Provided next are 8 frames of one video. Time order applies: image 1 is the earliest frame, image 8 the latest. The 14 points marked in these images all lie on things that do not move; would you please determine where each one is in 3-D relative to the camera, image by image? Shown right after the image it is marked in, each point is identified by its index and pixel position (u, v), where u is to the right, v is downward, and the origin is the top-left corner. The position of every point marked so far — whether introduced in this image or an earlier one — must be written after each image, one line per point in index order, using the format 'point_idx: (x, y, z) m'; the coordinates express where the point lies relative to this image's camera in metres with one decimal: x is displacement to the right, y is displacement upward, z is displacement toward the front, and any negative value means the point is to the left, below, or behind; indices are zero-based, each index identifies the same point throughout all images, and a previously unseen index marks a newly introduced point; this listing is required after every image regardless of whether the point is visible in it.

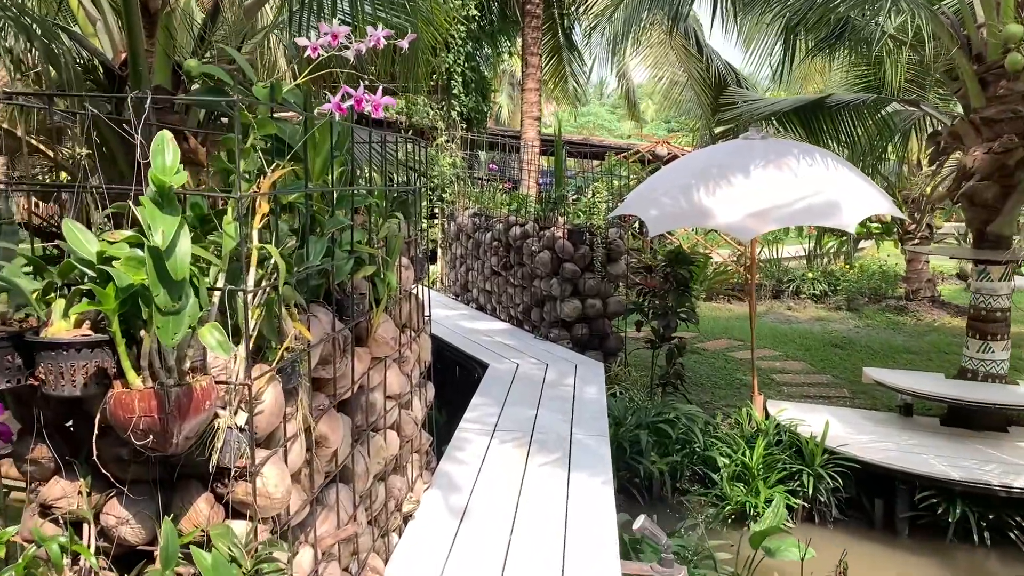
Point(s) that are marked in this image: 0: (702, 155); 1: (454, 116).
0: (+0.9, +0.7, +4.5) m
1: (-0.5, +1.6, +8.4) m
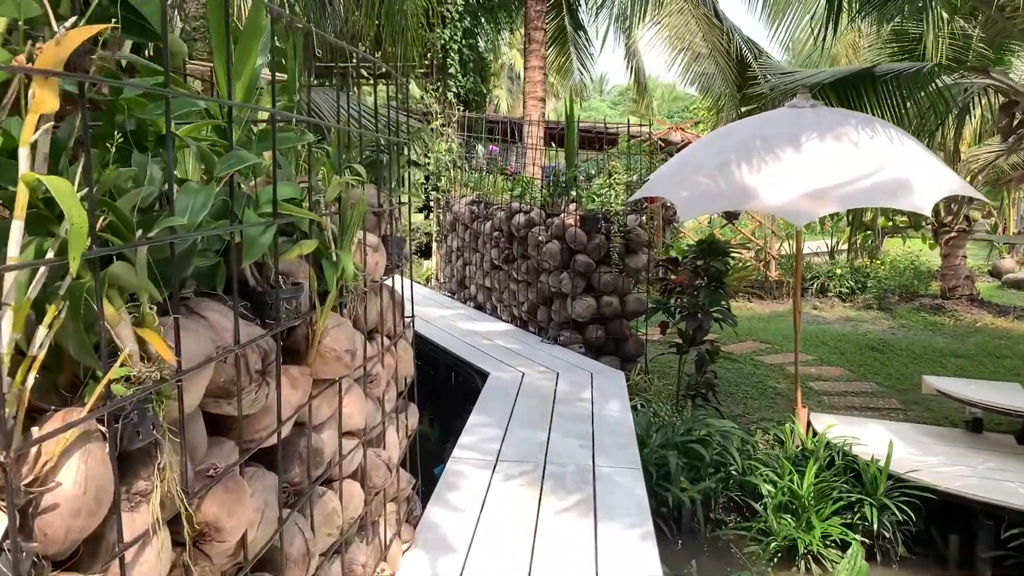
0: (+1.0, +0.7, +3.8) m
1: (-0.5, +1.6, +7.7) m
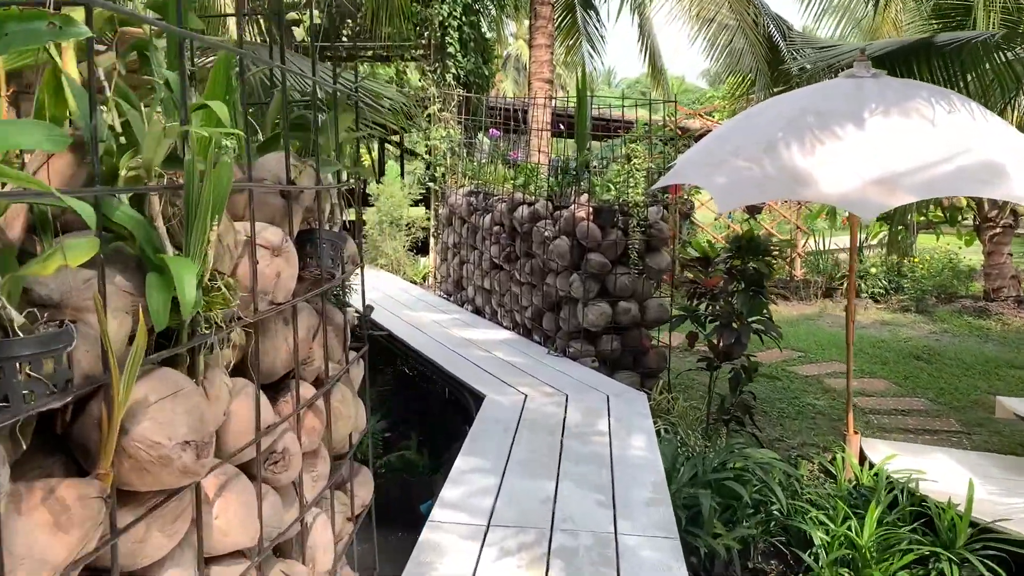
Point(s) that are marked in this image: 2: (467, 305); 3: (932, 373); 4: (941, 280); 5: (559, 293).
0: (+1.0, +0.7, +3.2) m
1: (-0.5, +1.6, +7.1) m
2: (-0.3, -0.1, +5.0) m
3: (+2.4, -0.5, +5.1) m
4: (+3.6, +0.1, +7.4) m
5: (+0.2, 0.0, +3.8) m
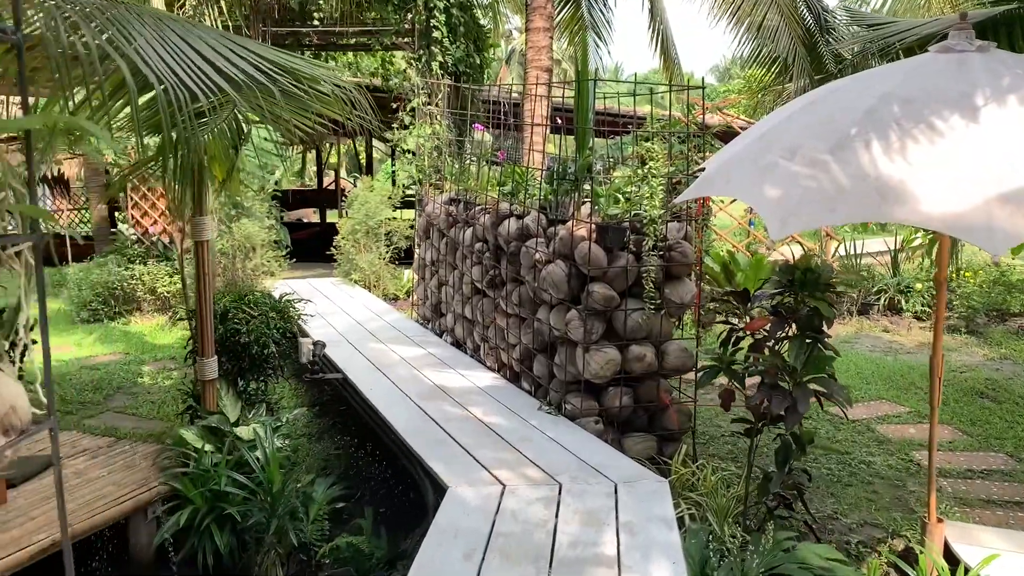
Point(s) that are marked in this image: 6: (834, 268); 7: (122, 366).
0: (+0.9, +0.5, +2.4) m
1: (-0.5, +1.5, +6.2) m
2: (-0.3, -0.2, +4.2) m
3: (+2.4, -0.6, +4.3) m
4: (+3.6, 0.0, +6.6) m
5: (+0.1, -0.1, +3.0) m
6: (+0.9, +0.1, +2.5) m
7: (-2.2, -0.4, +5.0) m
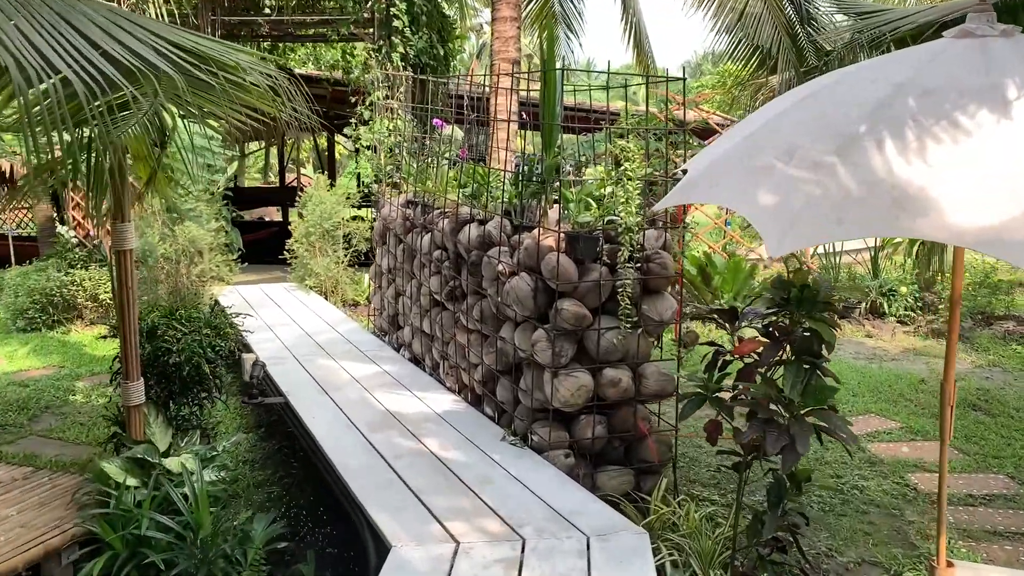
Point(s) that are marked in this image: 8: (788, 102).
0: (+0.8, +0.5, +2.1) m
1: (-0.8, +1.5, +5.9) m
2: (-0.5, -0.3, +3.9) m
3: (+2.2, -0.7, +4.0) m
4: (+3.3, -0.1, +6.4) m
5: (0.0, -0.2, +2.7) m
6: (+0.8, 0.0, +2.2) m
7: (-2.4, -0.5, +4.6) m
8: (+0.7, +0.5, +2.2) m
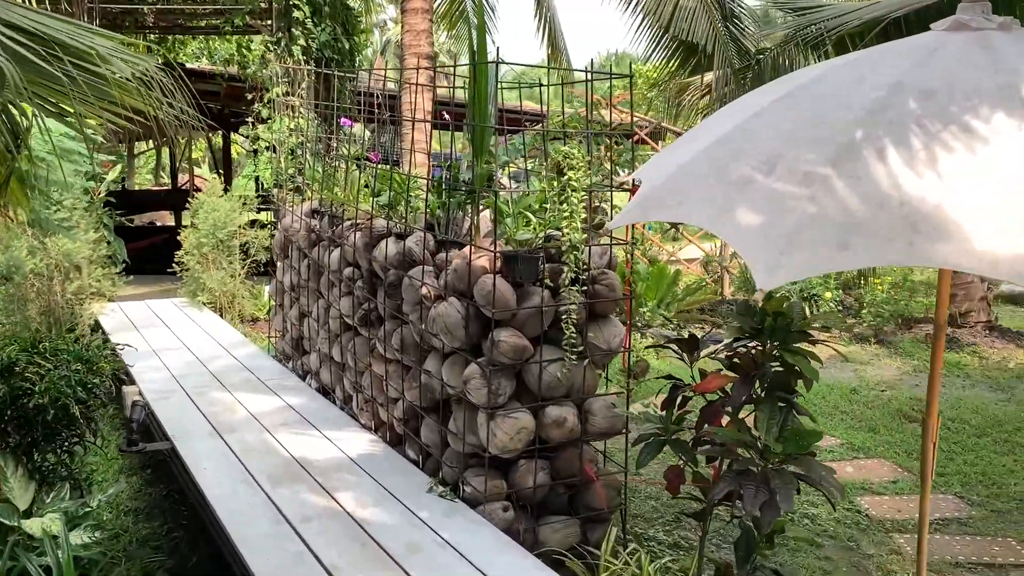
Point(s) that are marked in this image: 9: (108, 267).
0: (+0.7, +0.4, +1.8) m
1: (-1.3, +1.4, +5.4) m
2: (-0.8, -0.3, +3.5) m
3: (+1.9, -0.7, +3.9) m
4: (+2.7, -0.1, +6.3) m
5: (-0.2, -0.3, +2.3) m
6: (+0.7, 0.0, +2.0) m
7: (-2.7, -0.6, +4.0) m
8: (+0.5, +0.4, +1.9) m
9: (-2.3, +0.1, +5.1) m
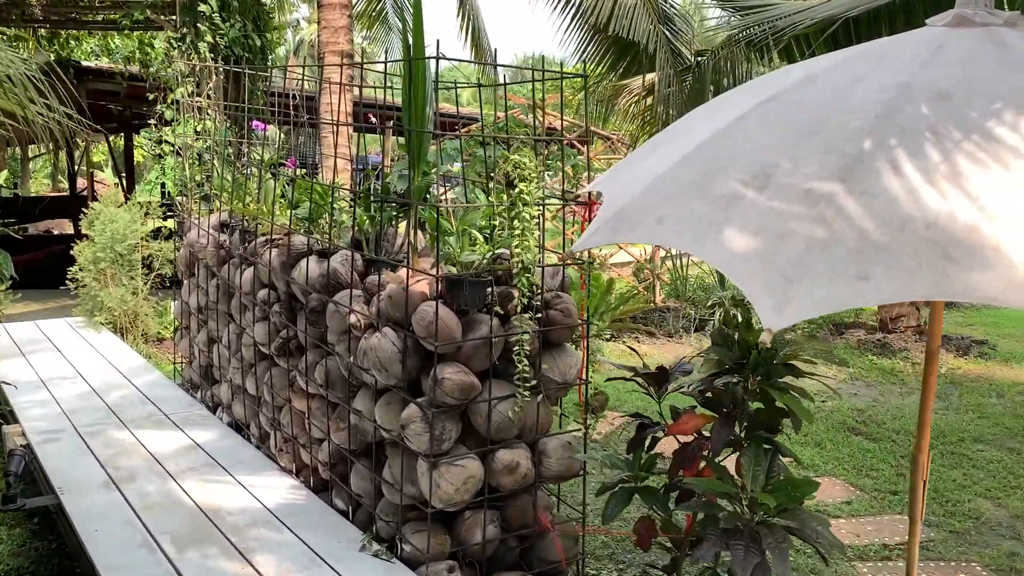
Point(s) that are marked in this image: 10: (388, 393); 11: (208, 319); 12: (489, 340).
0: (+0.6, +0.4, +1.6) m
1: (-1.7, +1.3, +5.0) m
2: (-1.0, -0.4, +3.1) m
3: (+1.6, -0.7, +3.8) m
4: (+2.2, -0.1, +6.3) m
5: (-0.3, -0.3, +2.0) m
6: (+0.6, -0.1, +1.7) m
7: (-3.0, -0.7, +3.5) m
8: (+0.4, +0.3, +1.7) m
9: (-2.7, 0.0, +4.6) m
10: (-0.3, -0.2, +2.0) m
11: (-1.1, -0.1, +3.2) m
12: (-0.1, -0.1, +1.9) m
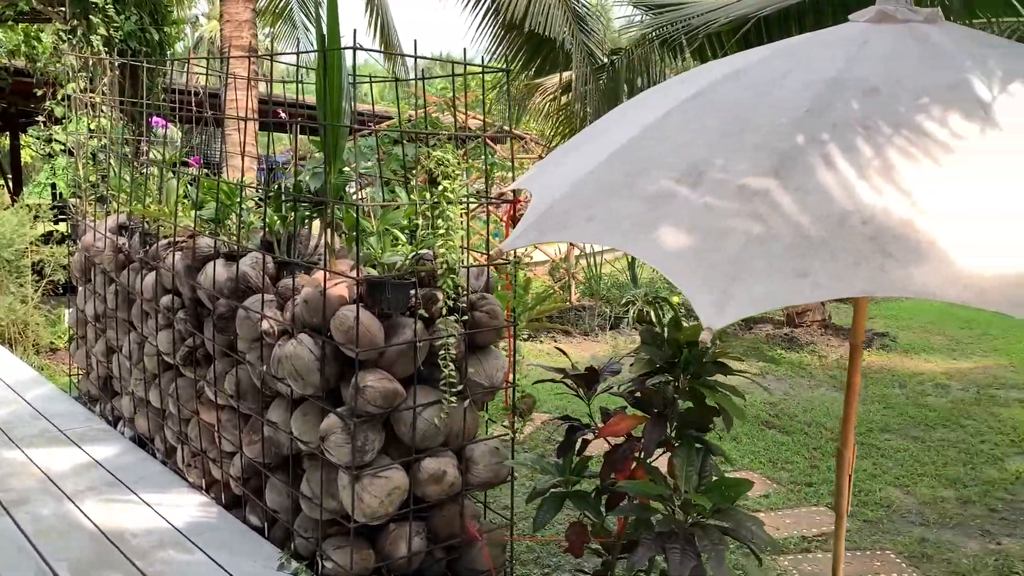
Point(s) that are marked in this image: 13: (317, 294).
0: (+0.4, +0.4, +1.6) m
1: (-2.2, +1.3, +4.7) m
2: (-1.3, -0.4, +2.9) m
3: (+1.3, -0.7, +3.8) m
4: (+1.6, -0.1, +6.4) m
5: (-0.5, -0.3, +1.9) m
6: (+0.4, -0.1, +1.7) m
7: (-3.3, -0.7, +3.1) m
8: (+0.3, +0.3, +1.6) m
9: (-3.1, 0.0, +4.2) m
10: (-0.4, -0.2, +1.9) m
11: (-1.4, -0.1, +3.0) m
12: (-0.2, -0.1, +1.8) m
13: (-0.4, 0.0, +1.9) m
